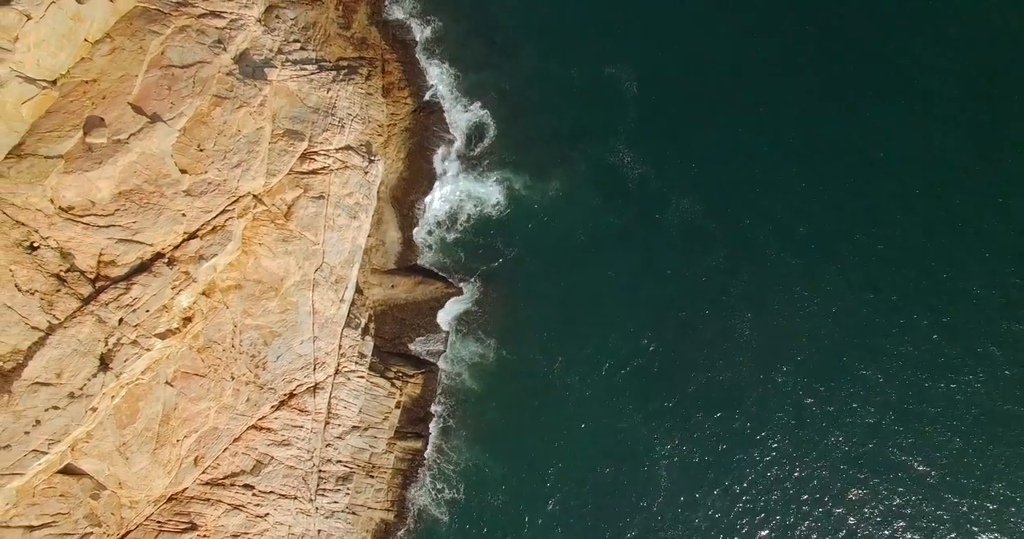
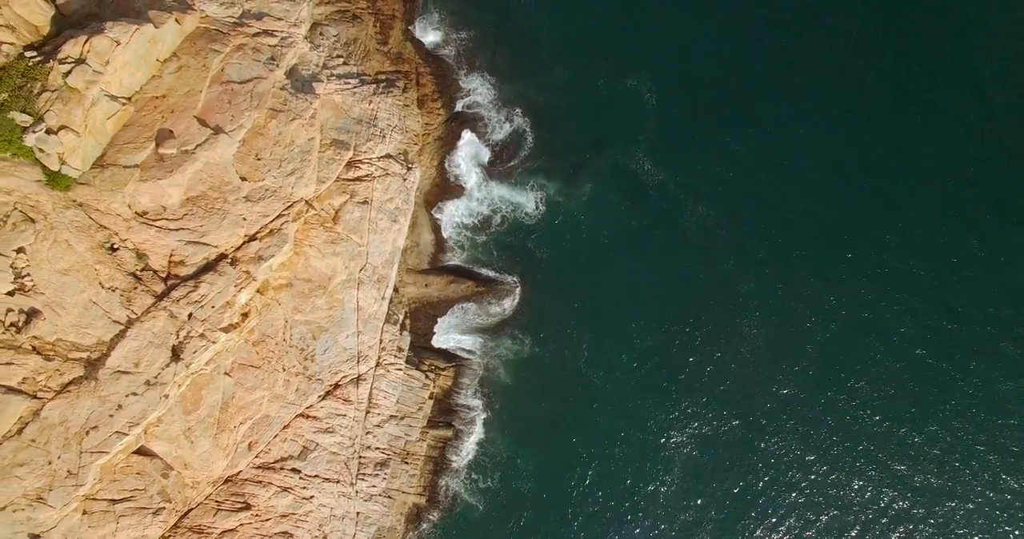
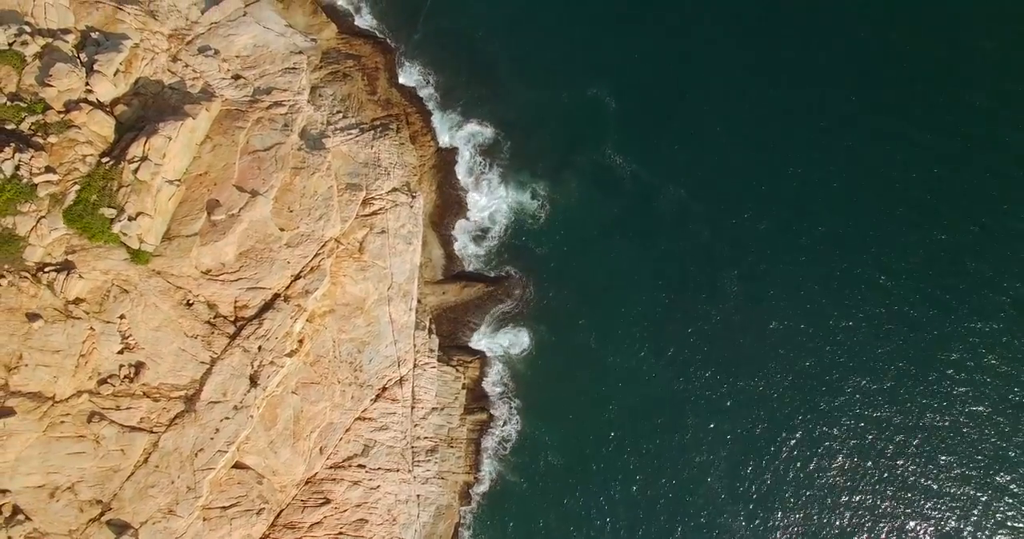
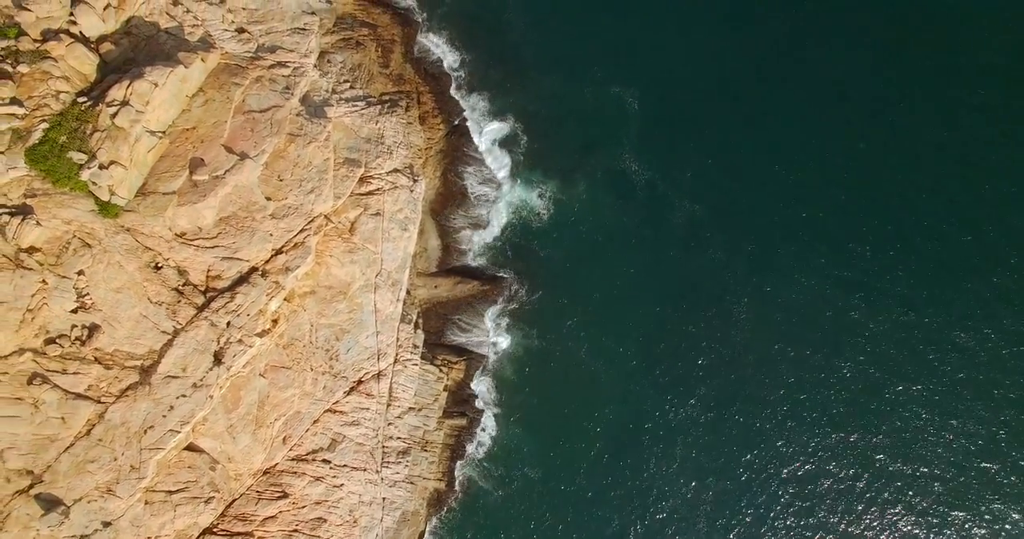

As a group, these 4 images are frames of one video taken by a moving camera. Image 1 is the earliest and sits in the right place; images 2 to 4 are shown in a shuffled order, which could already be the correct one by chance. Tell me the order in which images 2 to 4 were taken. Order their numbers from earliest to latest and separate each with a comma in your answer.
2, 4, 3
